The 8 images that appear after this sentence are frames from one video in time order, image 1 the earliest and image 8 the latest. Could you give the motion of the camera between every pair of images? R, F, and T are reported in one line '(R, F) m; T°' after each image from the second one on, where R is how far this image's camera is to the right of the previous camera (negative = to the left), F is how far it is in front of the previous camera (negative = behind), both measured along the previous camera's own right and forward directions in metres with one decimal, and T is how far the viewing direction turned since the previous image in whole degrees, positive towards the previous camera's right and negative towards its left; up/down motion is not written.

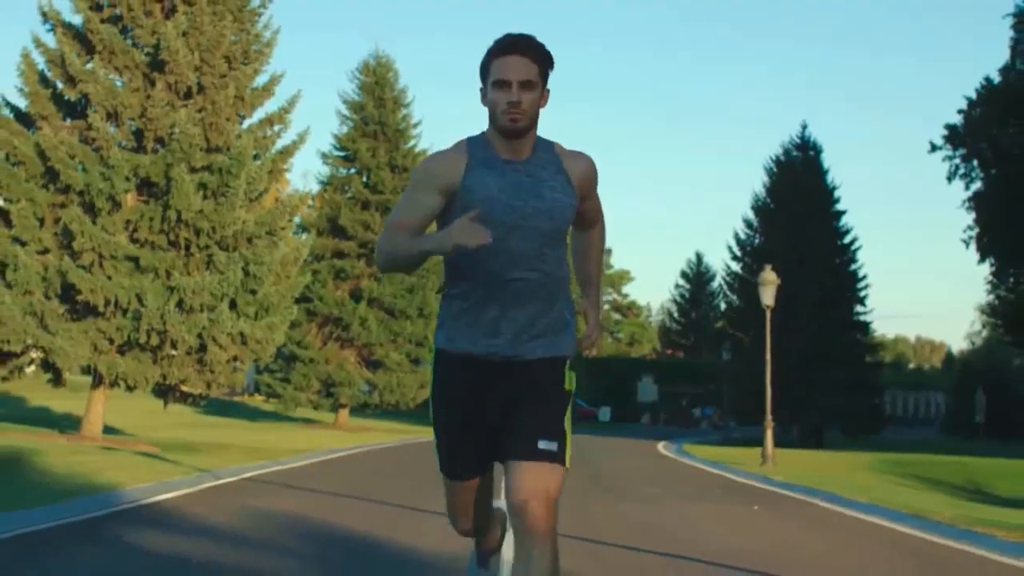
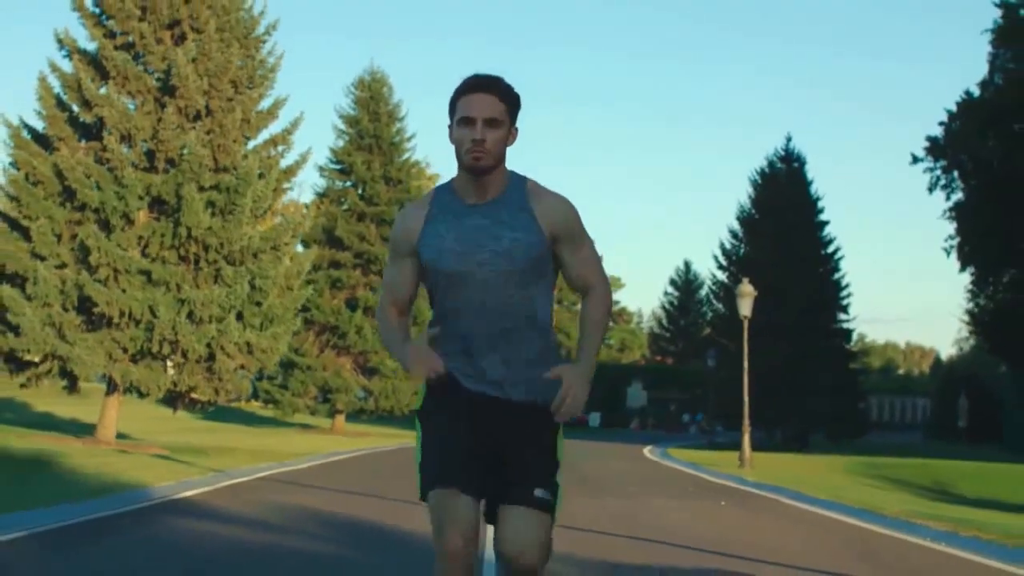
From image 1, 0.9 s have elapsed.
(0.0, -1.6) m; 0°
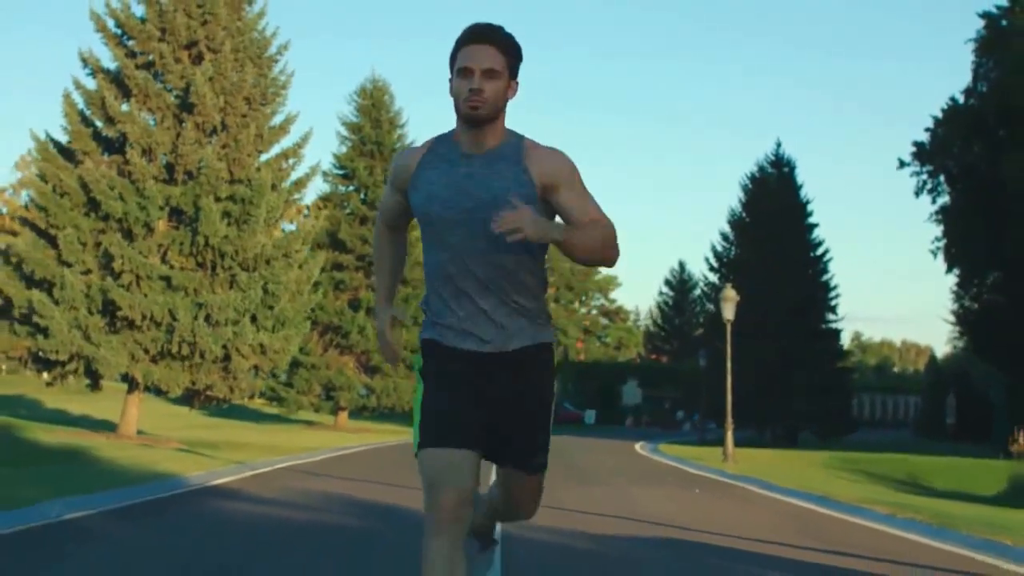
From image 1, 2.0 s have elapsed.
(0.0, -1.9) m; 0°
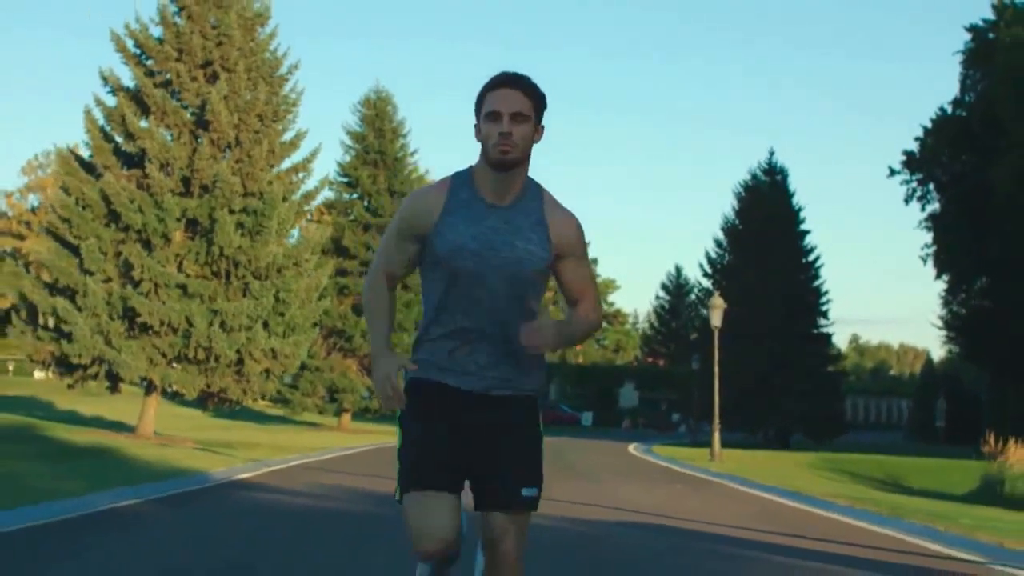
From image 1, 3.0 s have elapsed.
(0.0, -1.7) m; 0°
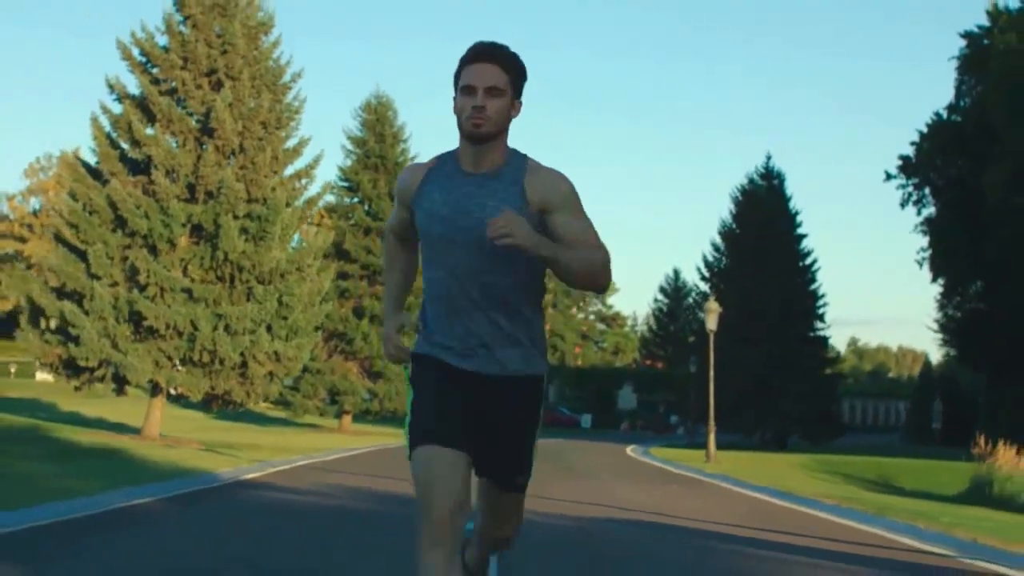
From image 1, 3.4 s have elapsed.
(0.0, -0.6) m; 0°
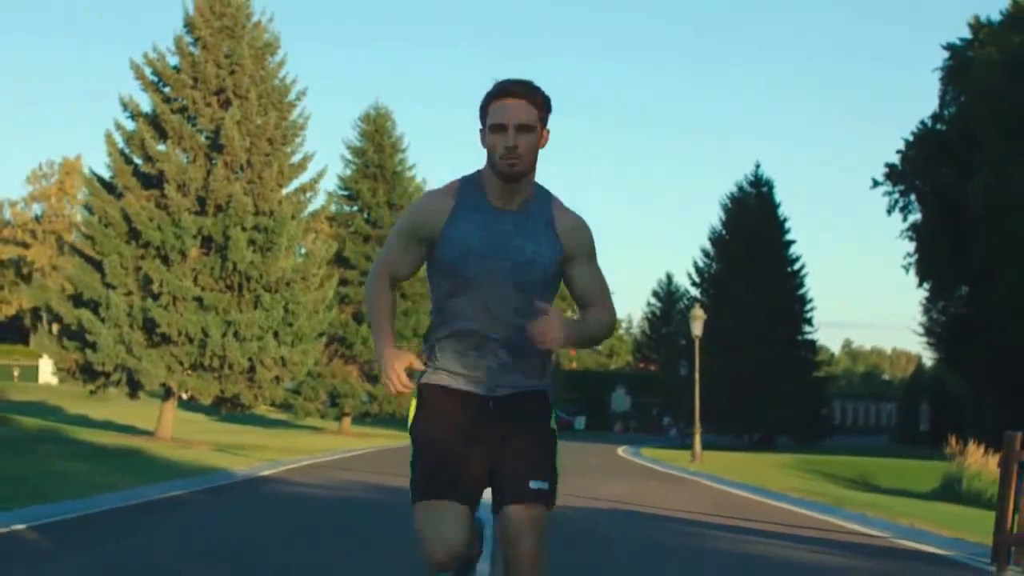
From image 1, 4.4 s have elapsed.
(0.0, -1.7) m; 0°
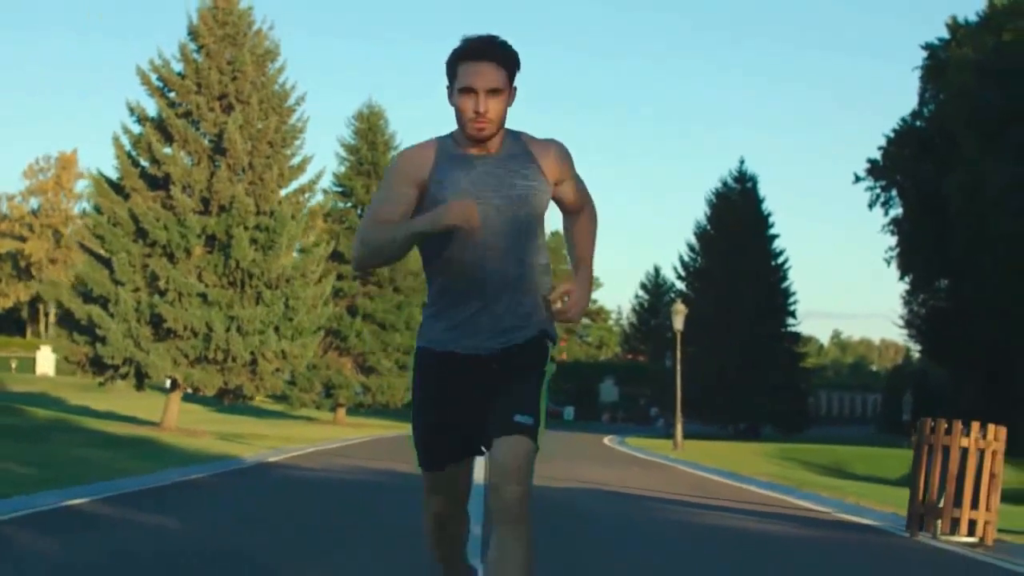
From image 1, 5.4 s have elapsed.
(0.0, -1.7) m; 0°
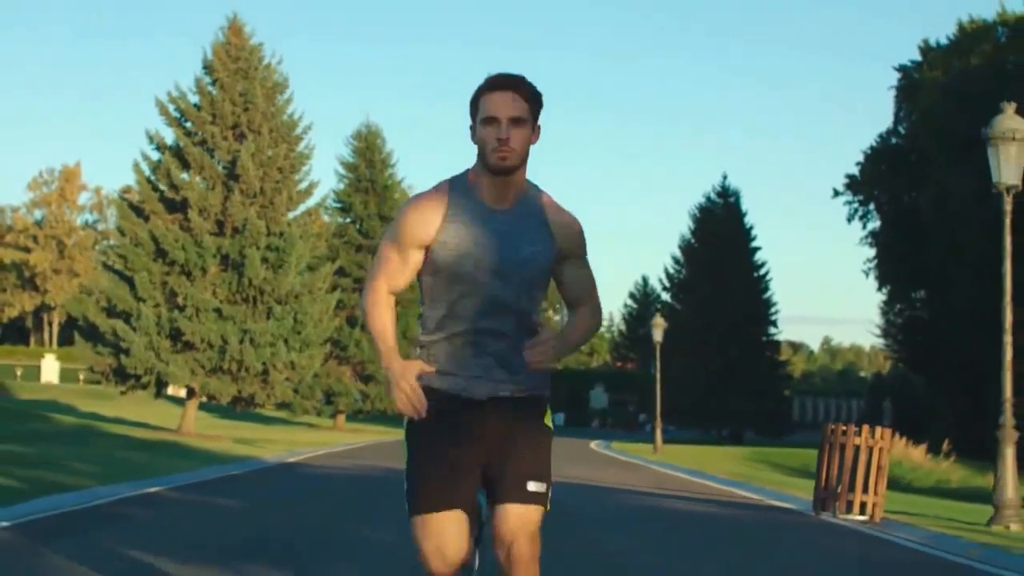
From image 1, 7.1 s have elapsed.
(0.0, -3.0) m; 0°
